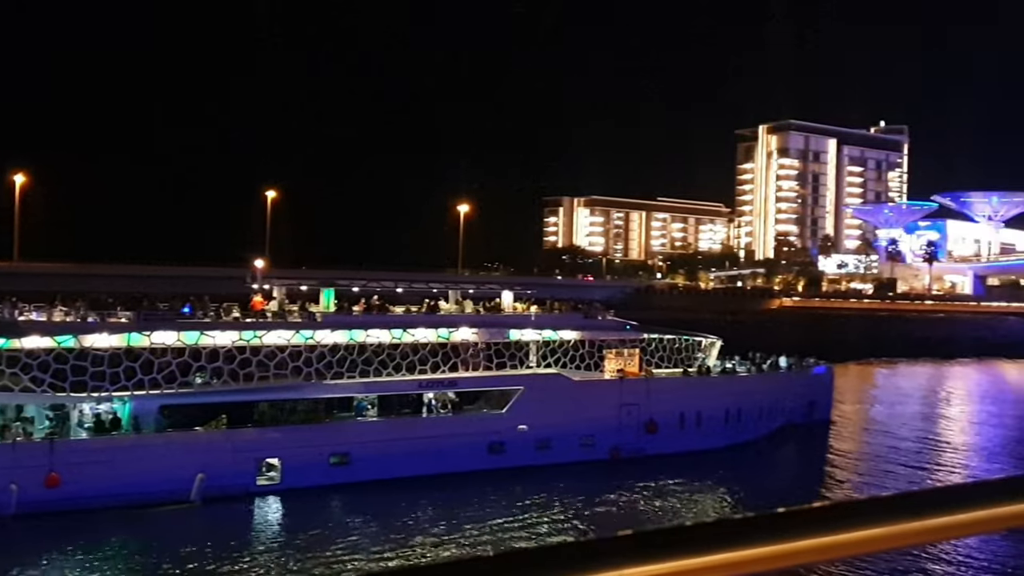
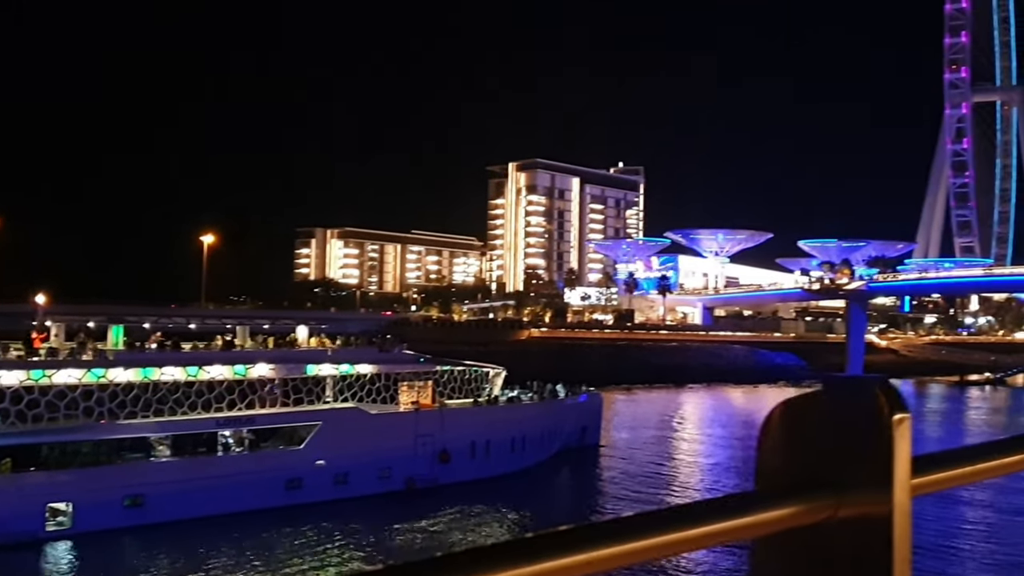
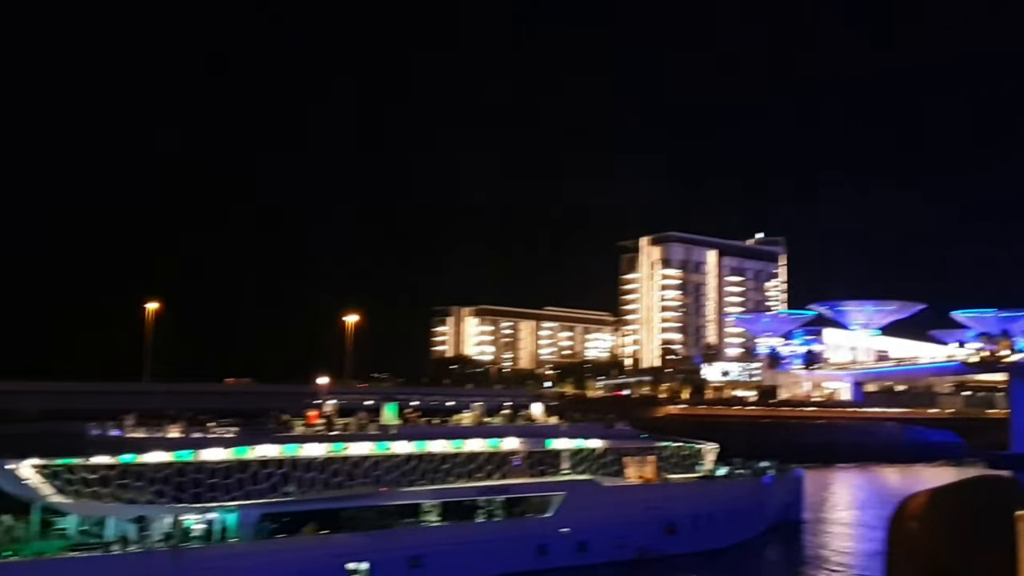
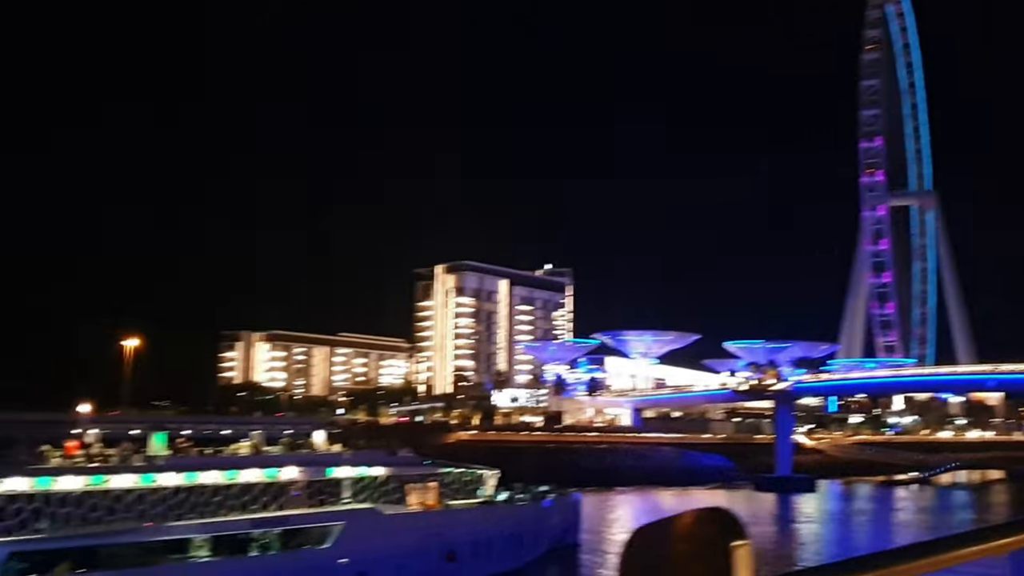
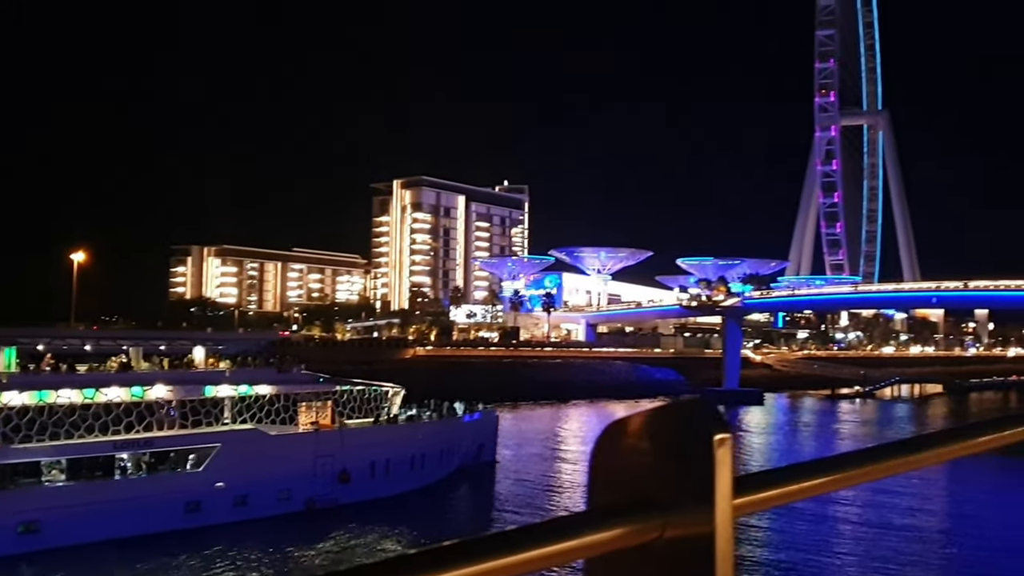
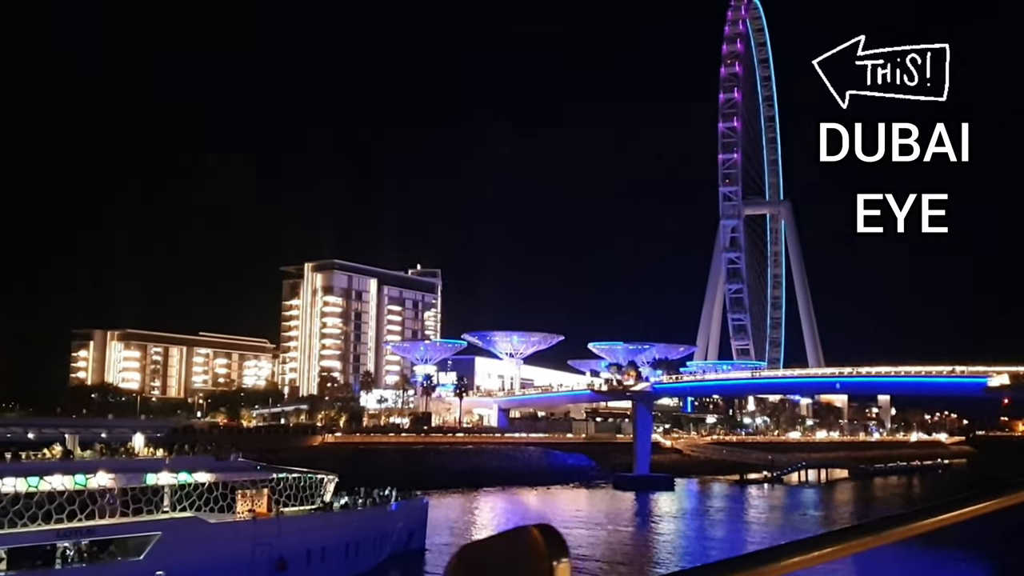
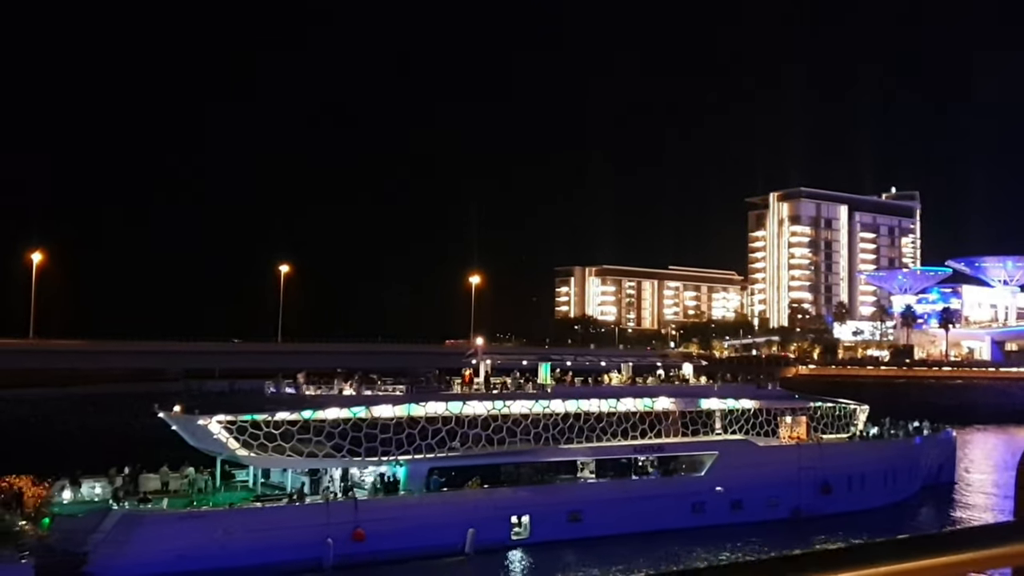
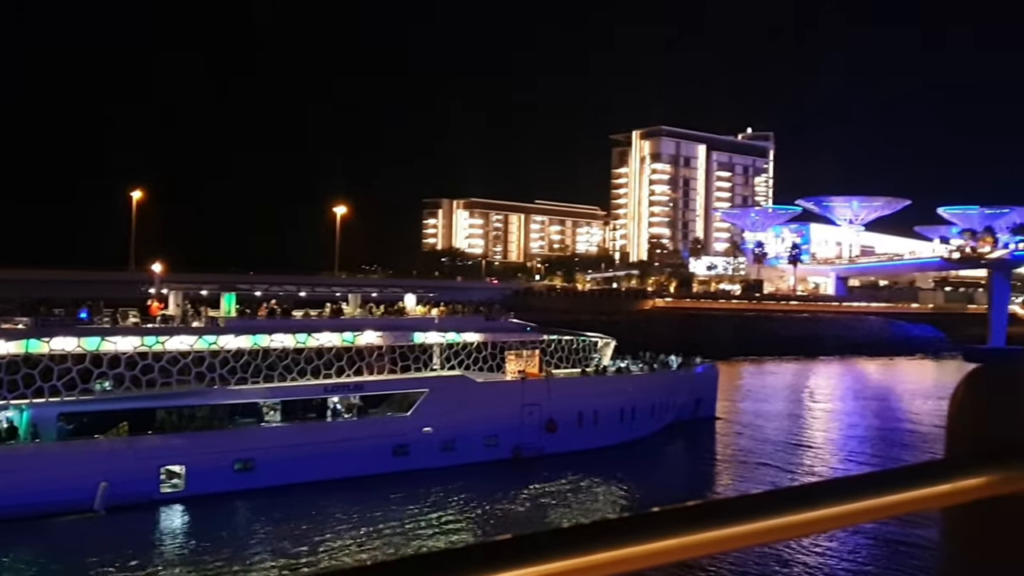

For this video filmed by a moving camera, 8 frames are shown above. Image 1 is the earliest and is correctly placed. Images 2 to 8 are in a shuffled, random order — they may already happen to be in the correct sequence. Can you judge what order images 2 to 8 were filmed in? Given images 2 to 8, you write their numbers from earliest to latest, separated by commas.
8, 2, 5, 6, 4, 3, 7
